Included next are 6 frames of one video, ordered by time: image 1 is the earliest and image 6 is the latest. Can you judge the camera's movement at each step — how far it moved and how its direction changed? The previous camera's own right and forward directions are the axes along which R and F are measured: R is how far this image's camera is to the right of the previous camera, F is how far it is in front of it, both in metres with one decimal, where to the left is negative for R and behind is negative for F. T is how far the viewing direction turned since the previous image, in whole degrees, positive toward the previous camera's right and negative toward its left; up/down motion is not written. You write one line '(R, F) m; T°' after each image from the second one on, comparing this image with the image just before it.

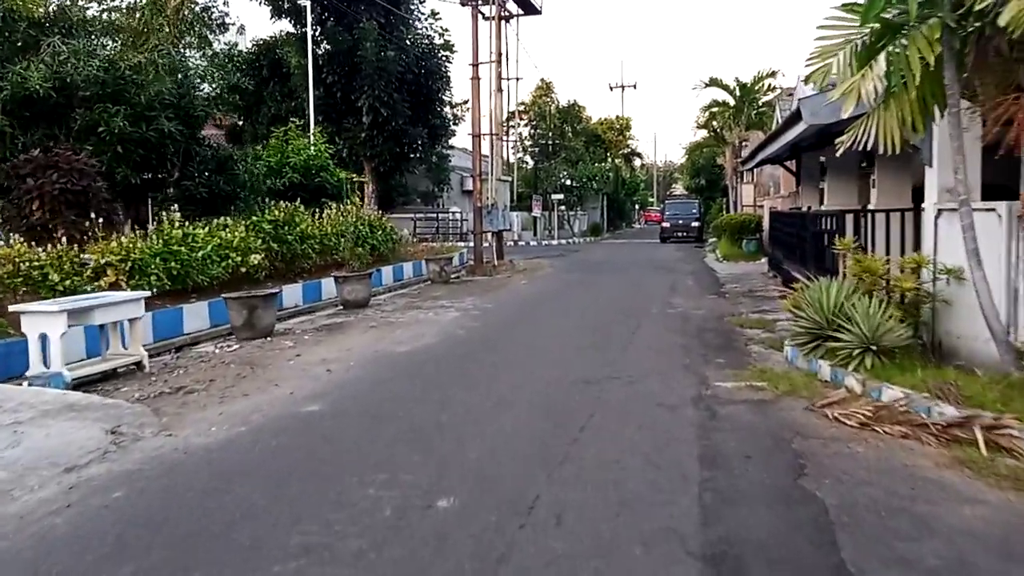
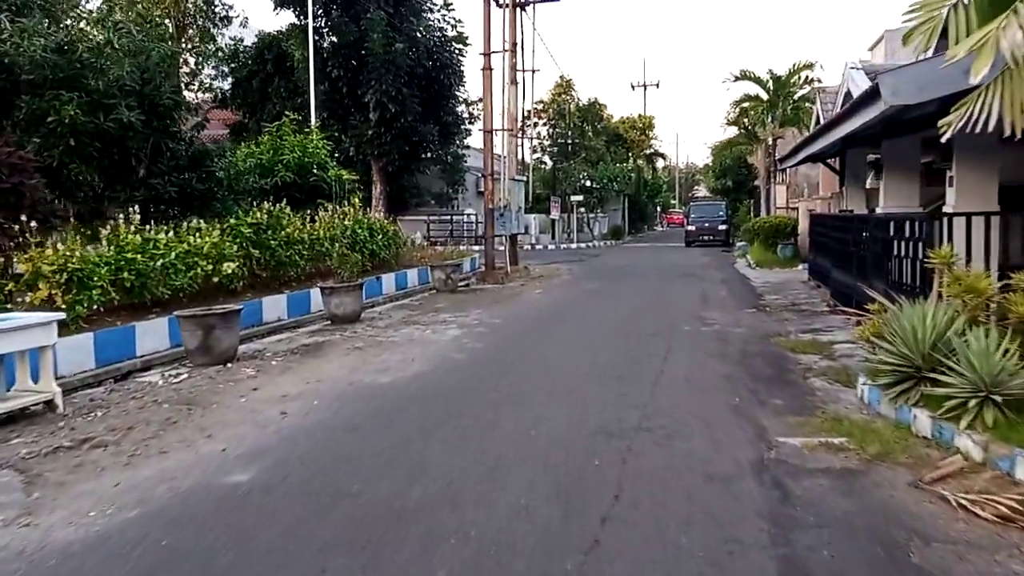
(+0.2, +1.9) m; -2°
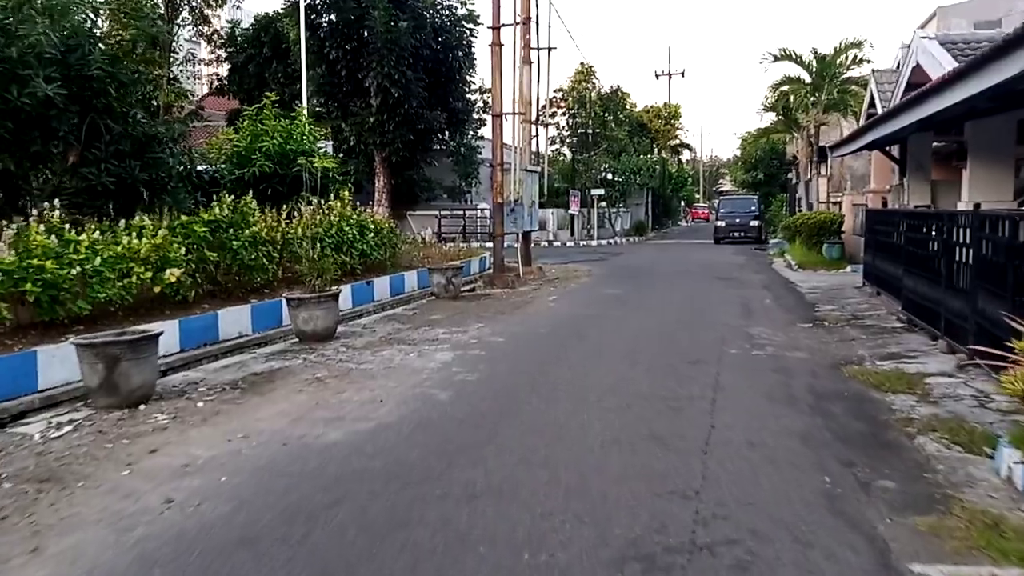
(+0.2, +2.3) m; -2°
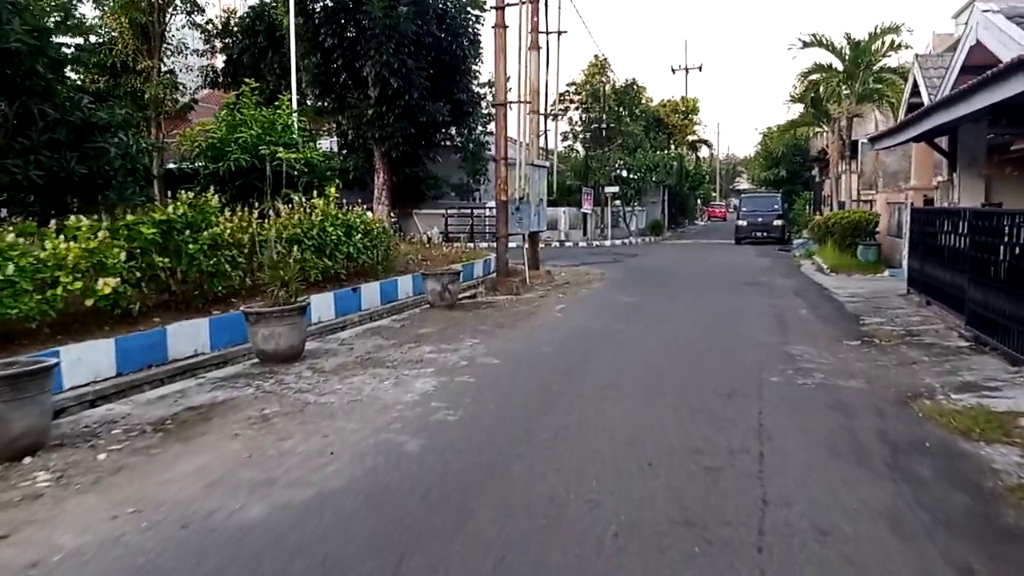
(+0.2, +1.7) m; -1°
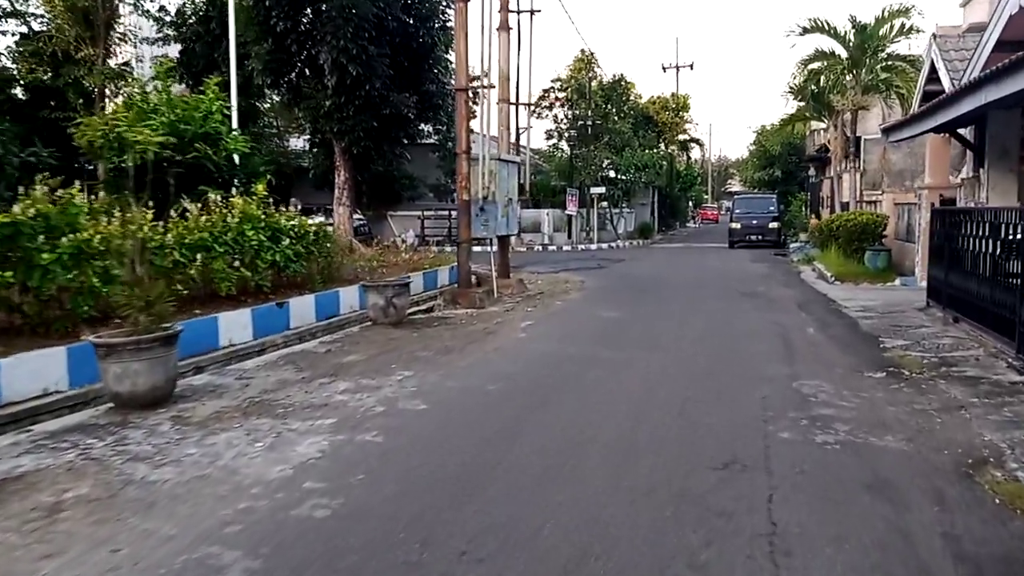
(+0.6, +2.1) m; +1°
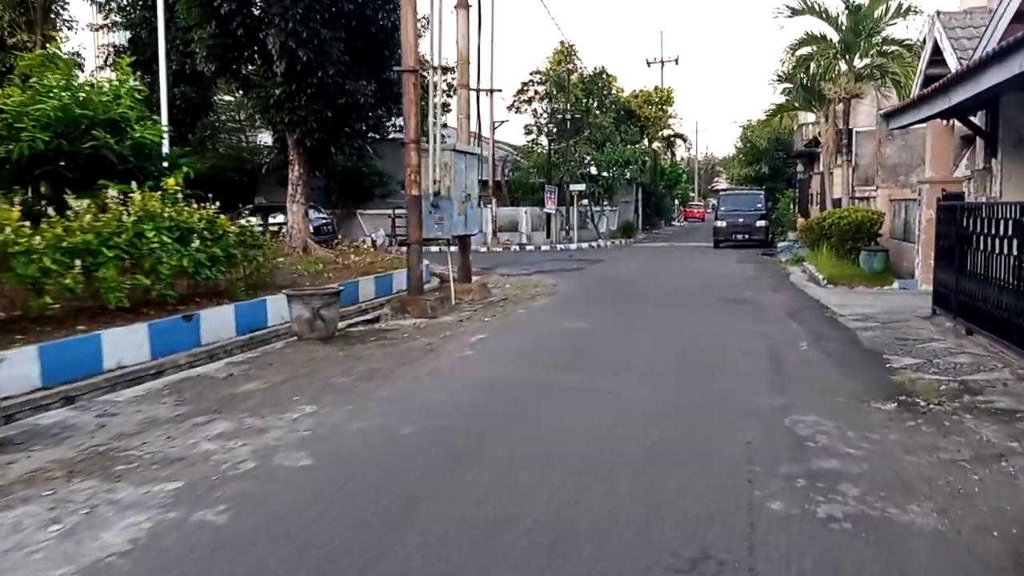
(+0.6, +1.6) m; +1°
